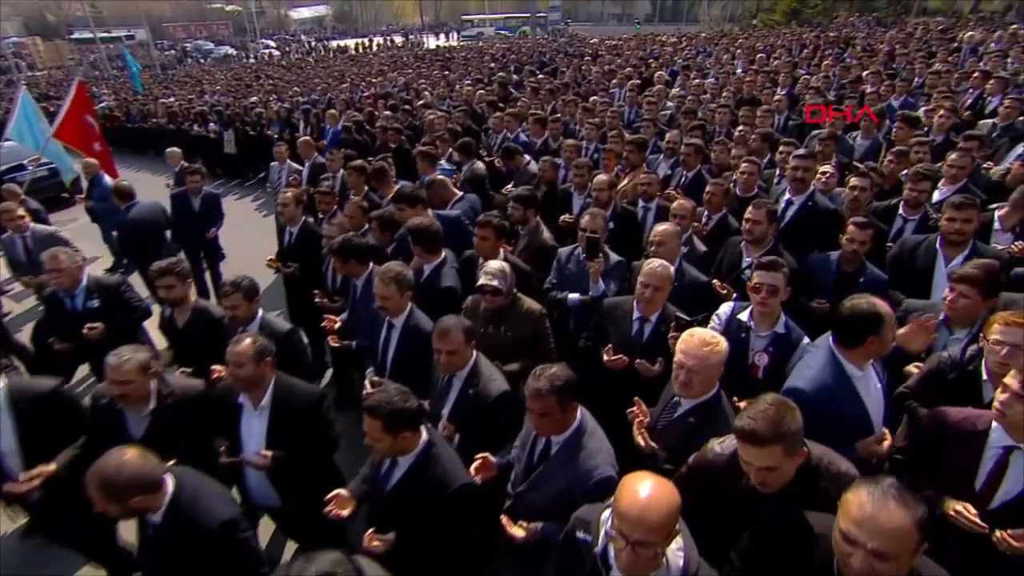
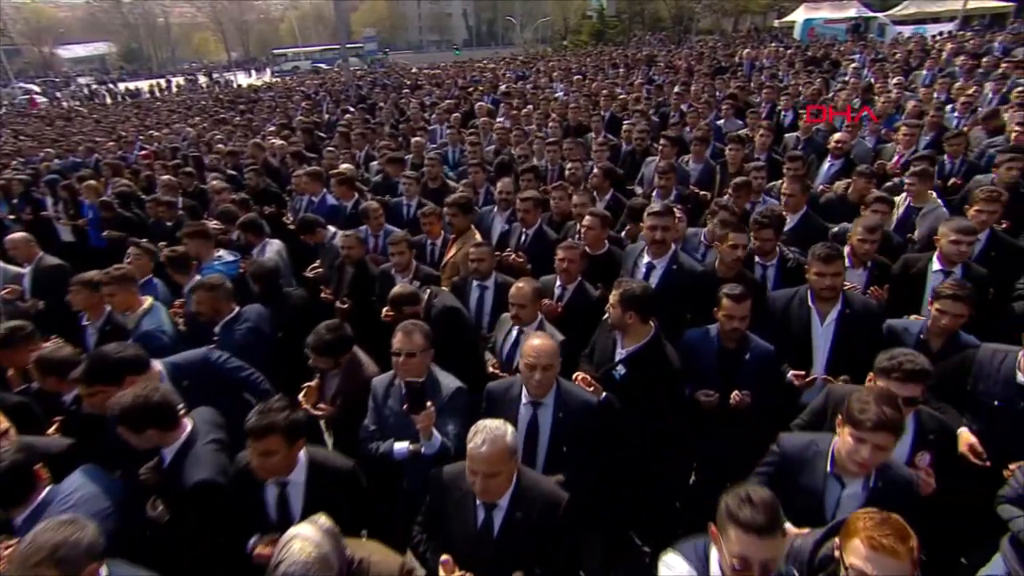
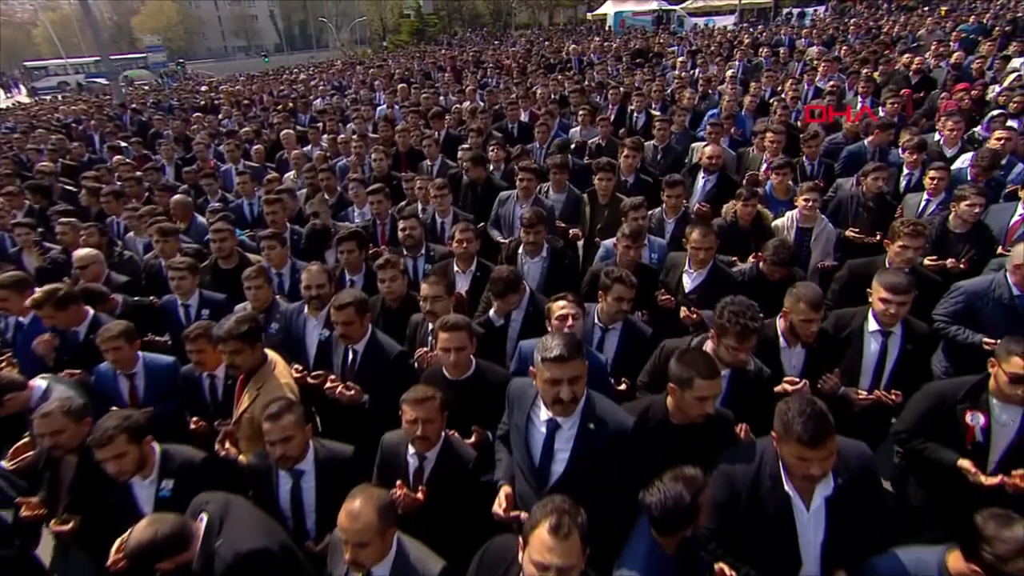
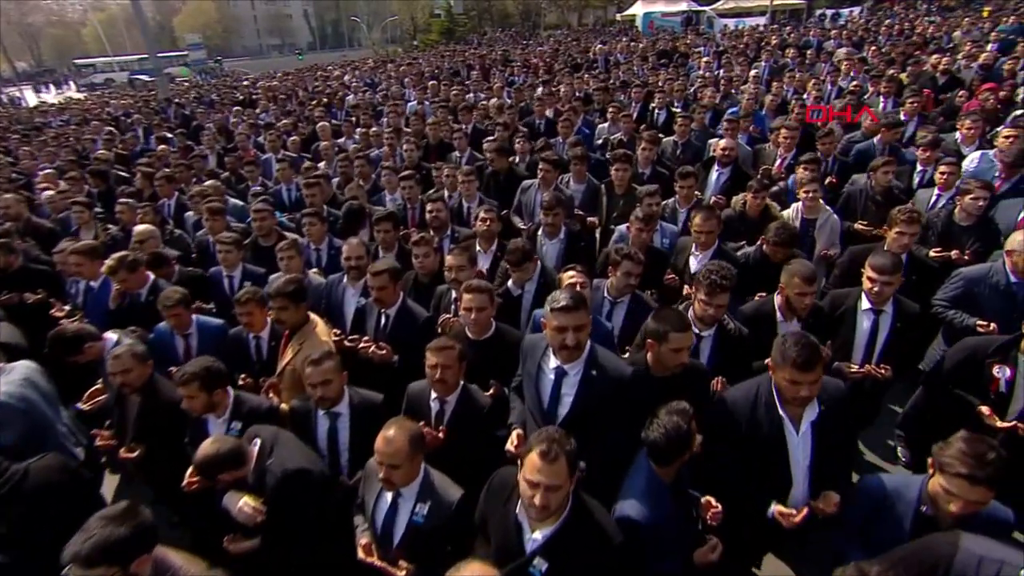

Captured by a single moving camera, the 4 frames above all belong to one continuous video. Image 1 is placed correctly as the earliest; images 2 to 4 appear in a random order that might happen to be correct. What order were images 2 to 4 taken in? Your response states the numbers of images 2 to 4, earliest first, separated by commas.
2, 4, 3
